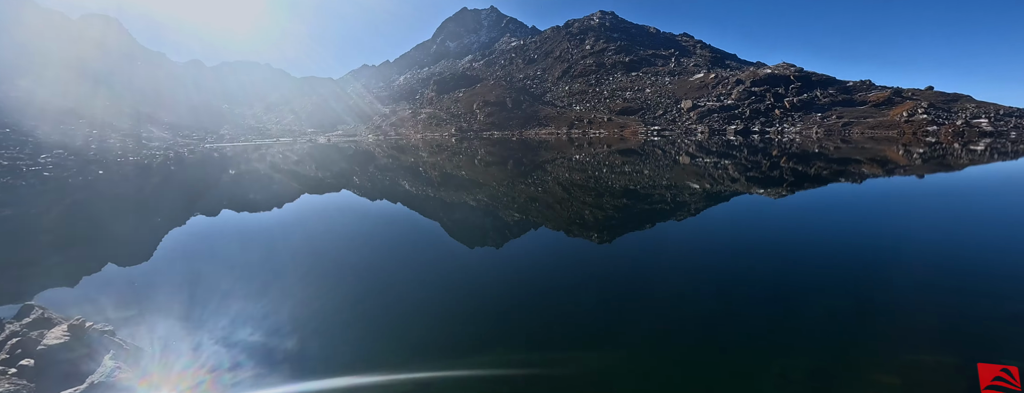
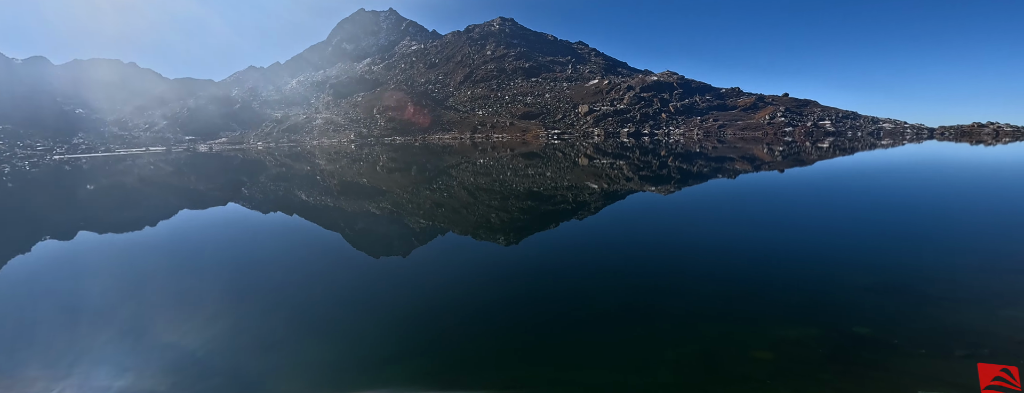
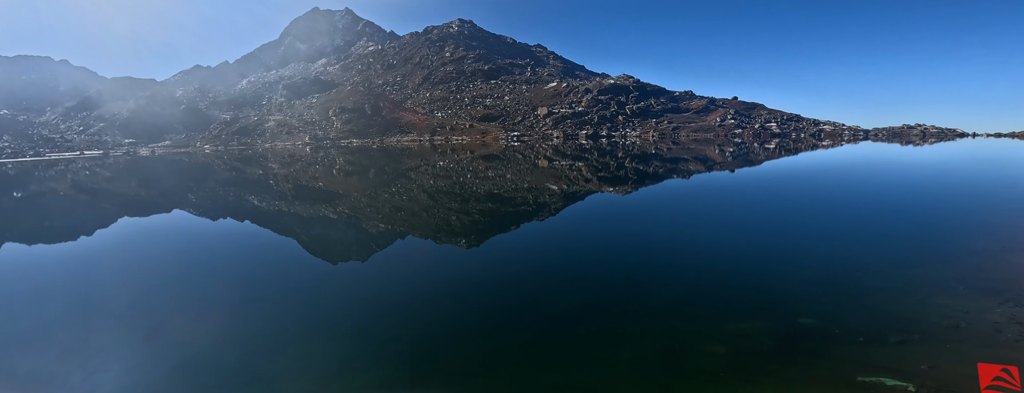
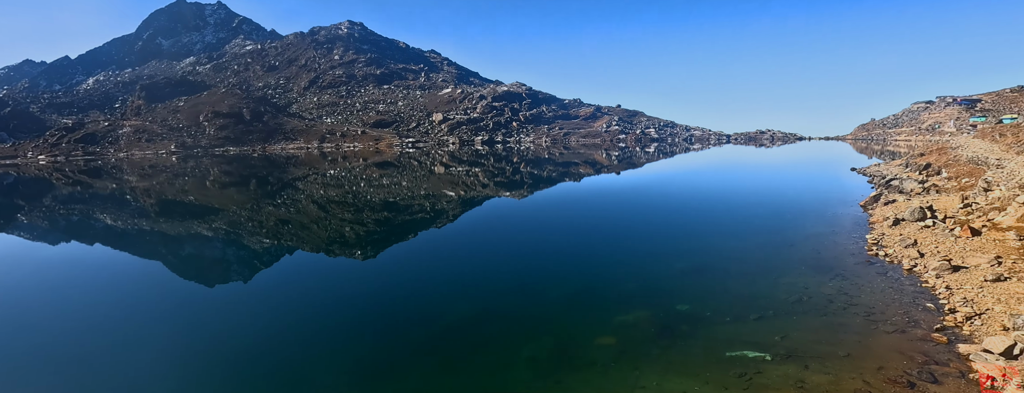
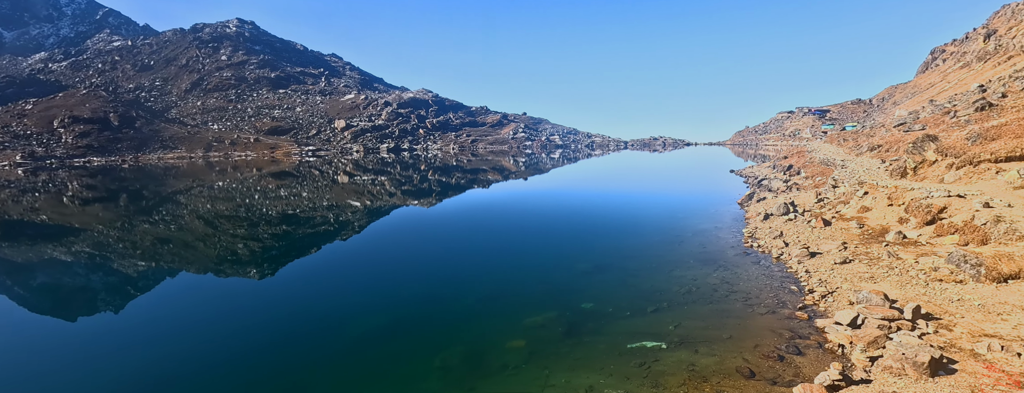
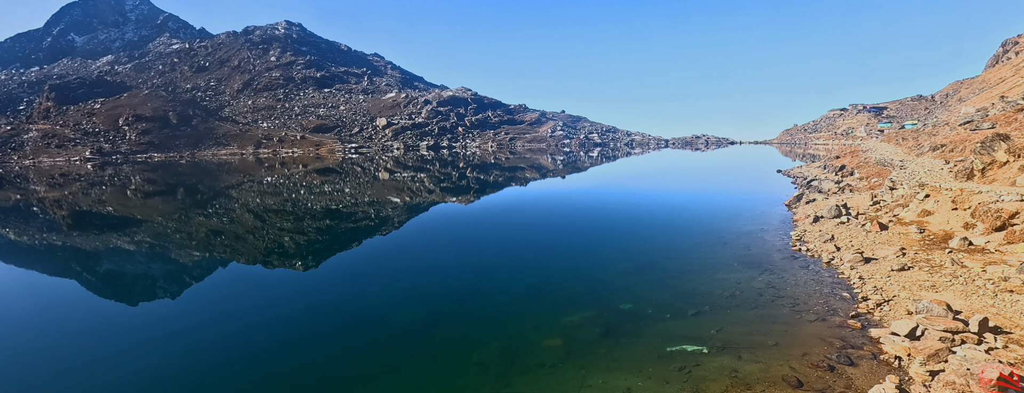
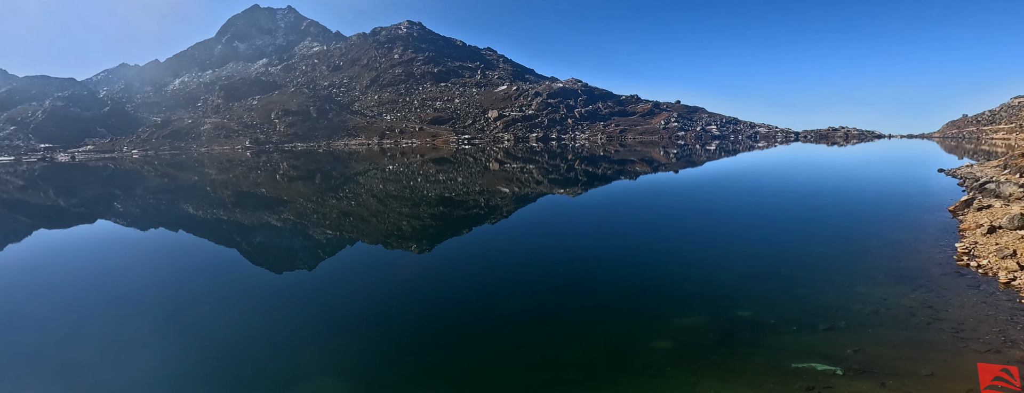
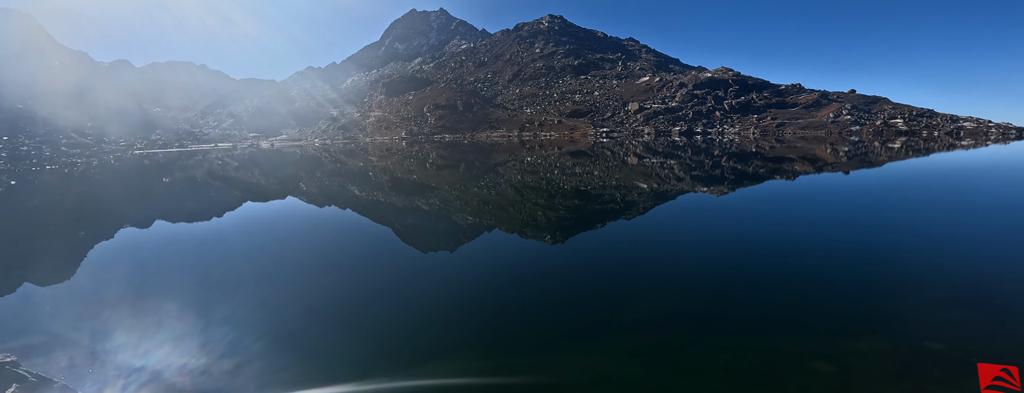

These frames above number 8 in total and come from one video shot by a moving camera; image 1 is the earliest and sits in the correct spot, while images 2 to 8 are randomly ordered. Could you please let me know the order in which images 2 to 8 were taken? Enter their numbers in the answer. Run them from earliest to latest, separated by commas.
8, 2, 3, 7, 4, 6, 5
